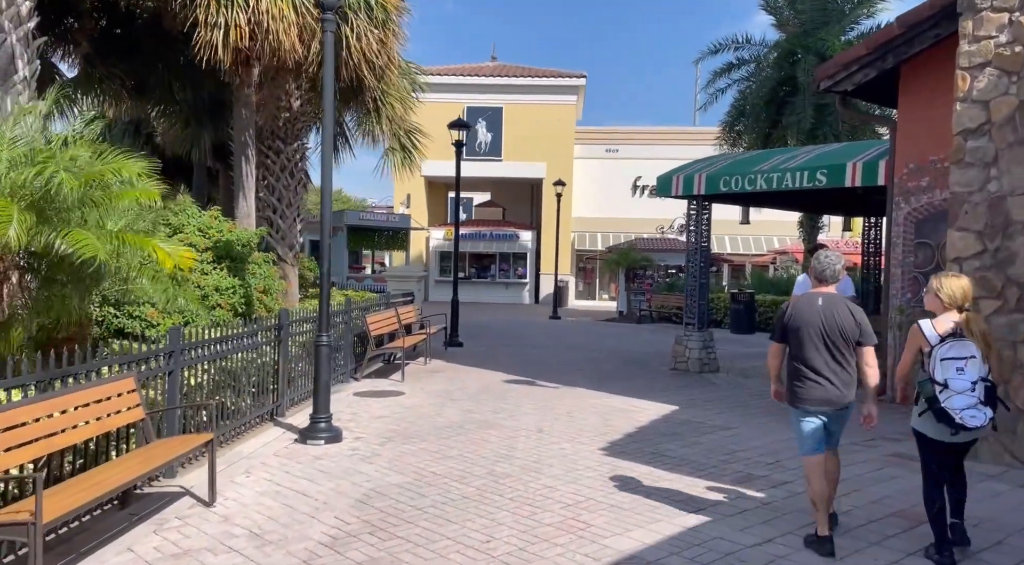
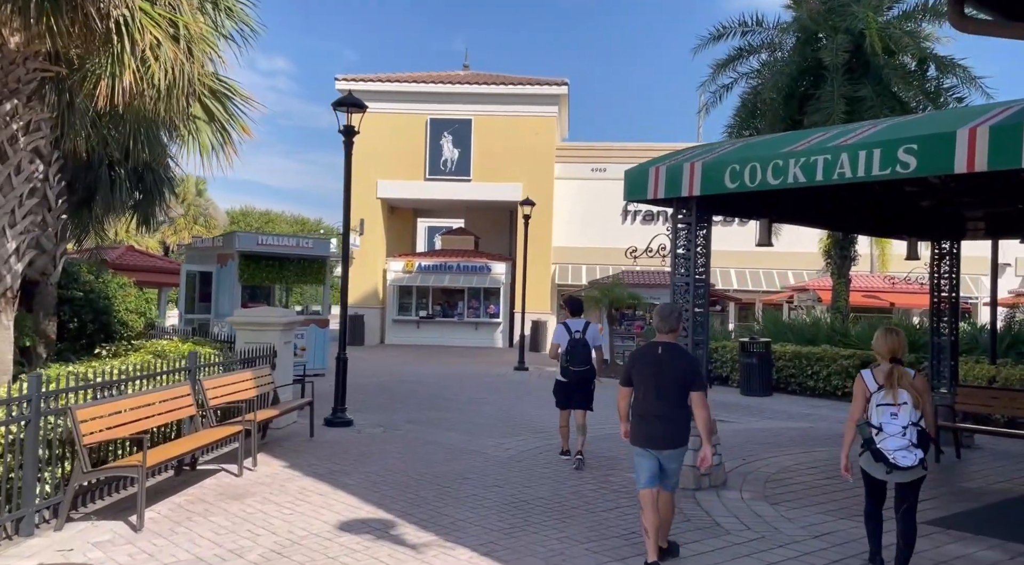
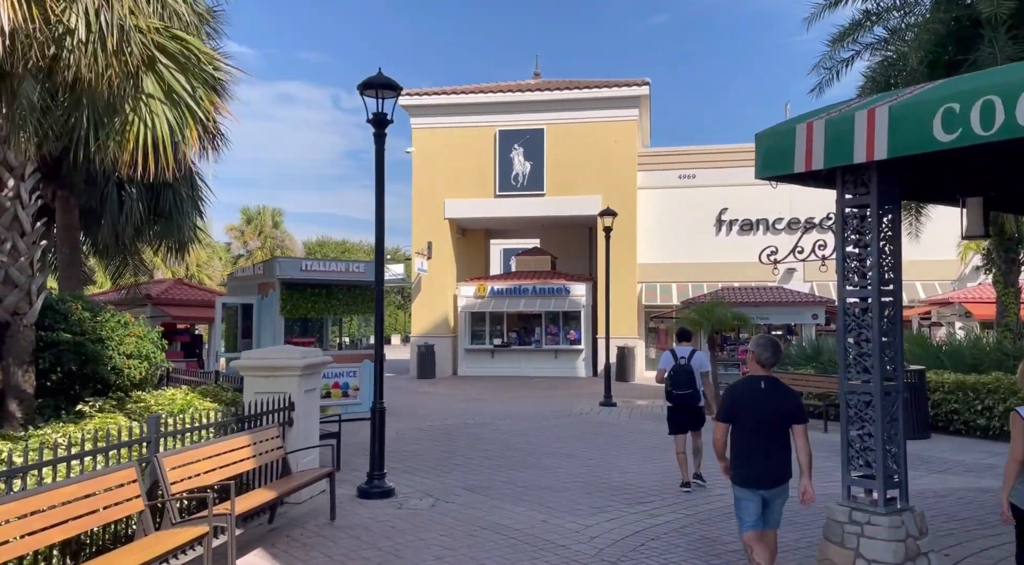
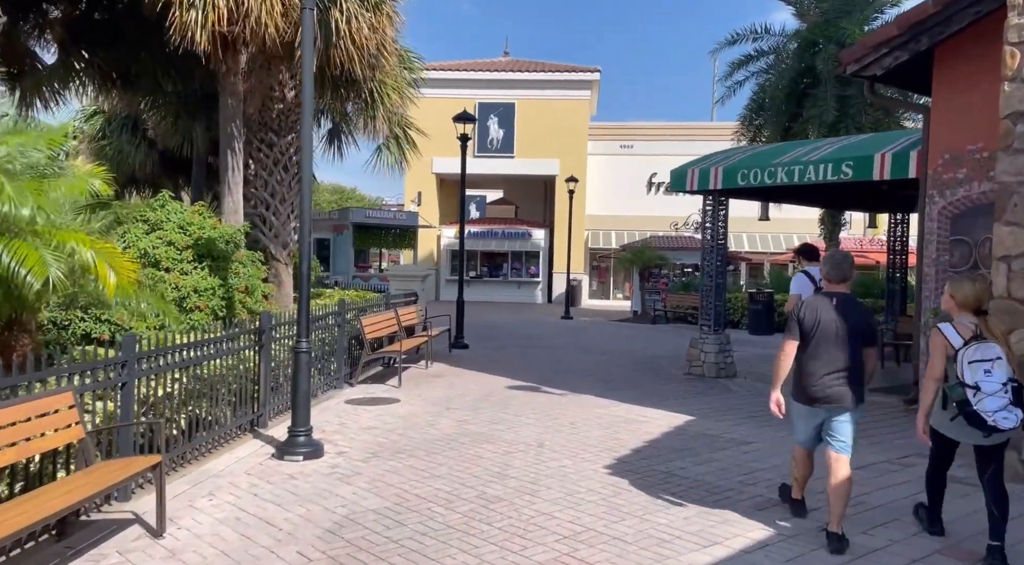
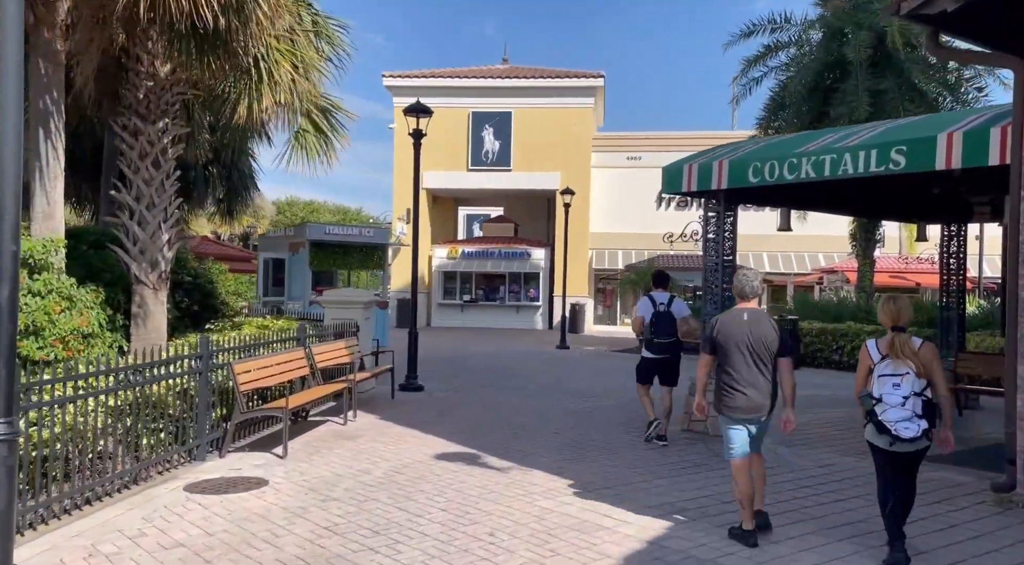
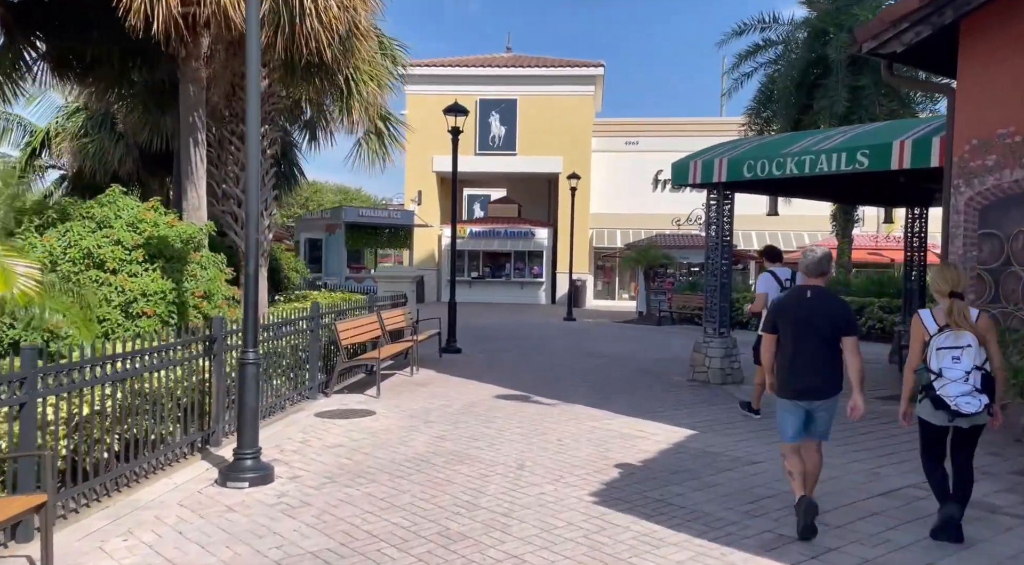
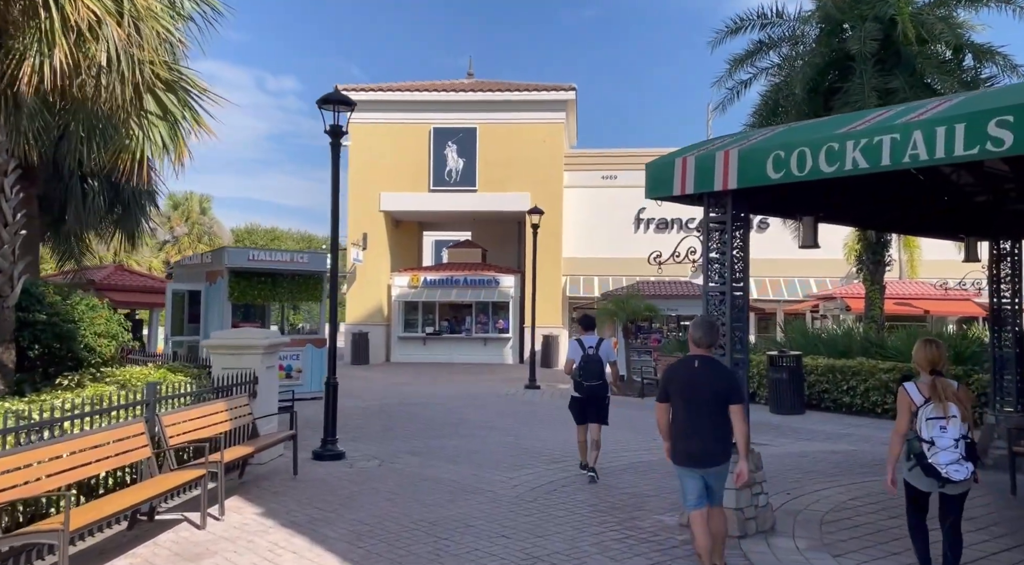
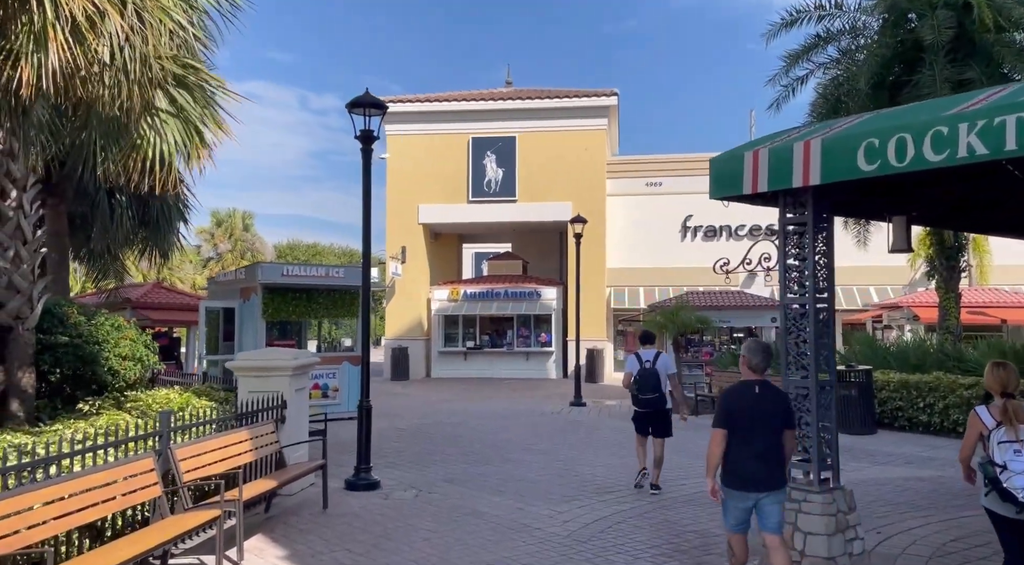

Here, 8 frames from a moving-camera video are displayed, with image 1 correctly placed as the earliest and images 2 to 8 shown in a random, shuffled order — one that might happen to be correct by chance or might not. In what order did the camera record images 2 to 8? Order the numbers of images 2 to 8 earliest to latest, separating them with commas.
4, 6, 5, 2, 7, 8, 3
